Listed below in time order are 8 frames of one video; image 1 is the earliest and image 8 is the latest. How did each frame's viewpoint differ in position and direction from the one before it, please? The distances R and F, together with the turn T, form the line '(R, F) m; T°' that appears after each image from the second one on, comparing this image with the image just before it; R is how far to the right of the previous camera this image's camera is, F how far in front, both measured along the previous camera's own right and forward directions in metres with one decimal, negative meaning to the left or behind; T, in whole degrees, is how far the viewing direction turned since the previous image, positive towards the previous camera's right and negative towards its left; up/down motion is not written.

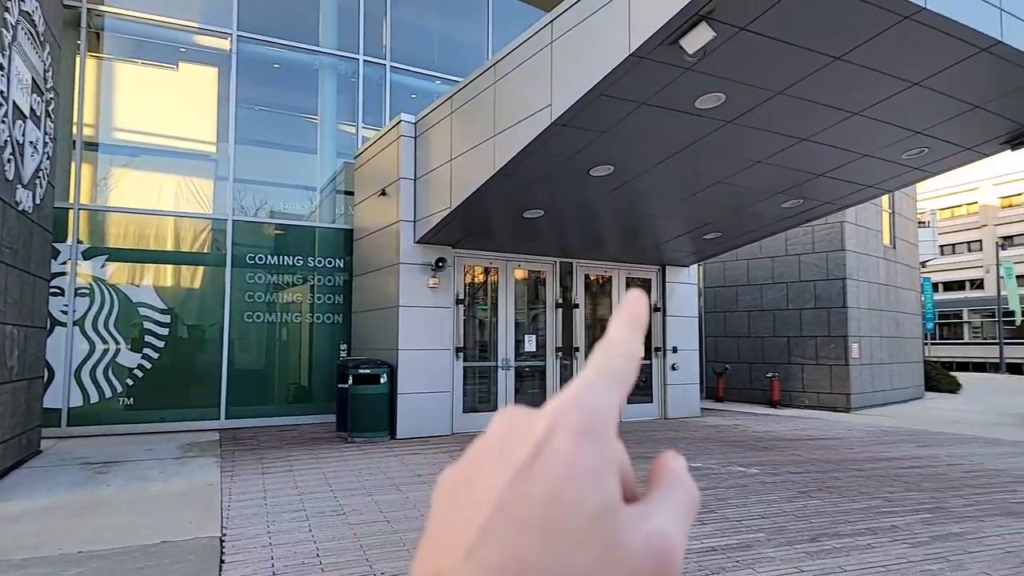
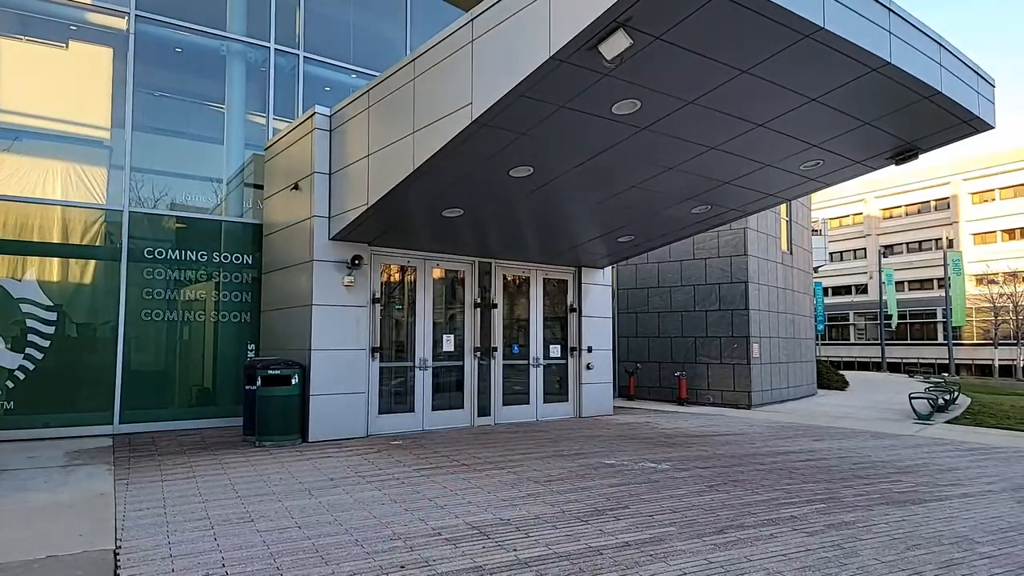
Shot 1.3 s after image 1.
(0.0, 0.0) m; +7°
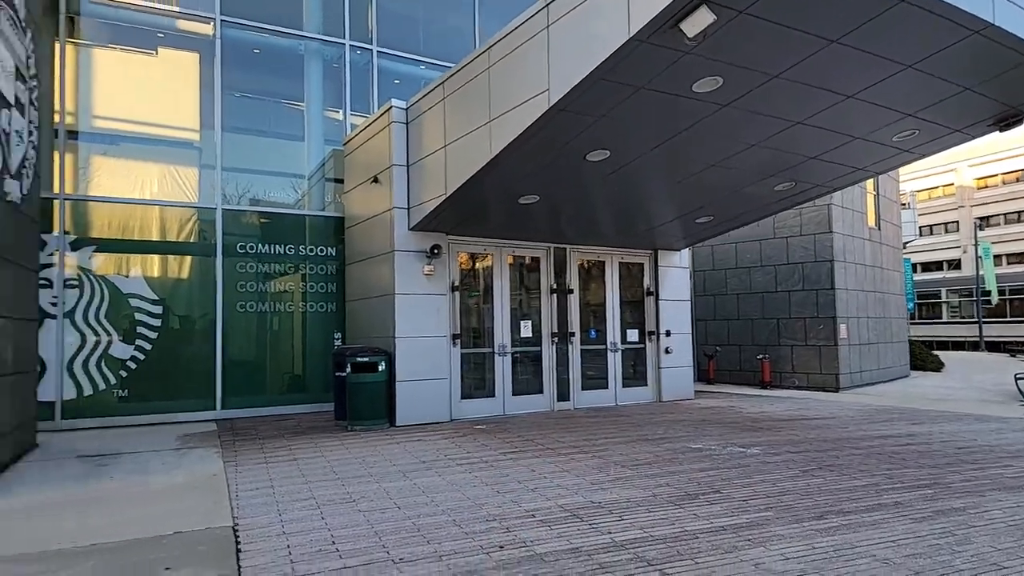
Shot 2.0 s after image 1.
(-0.2, -0.1) m; -6°
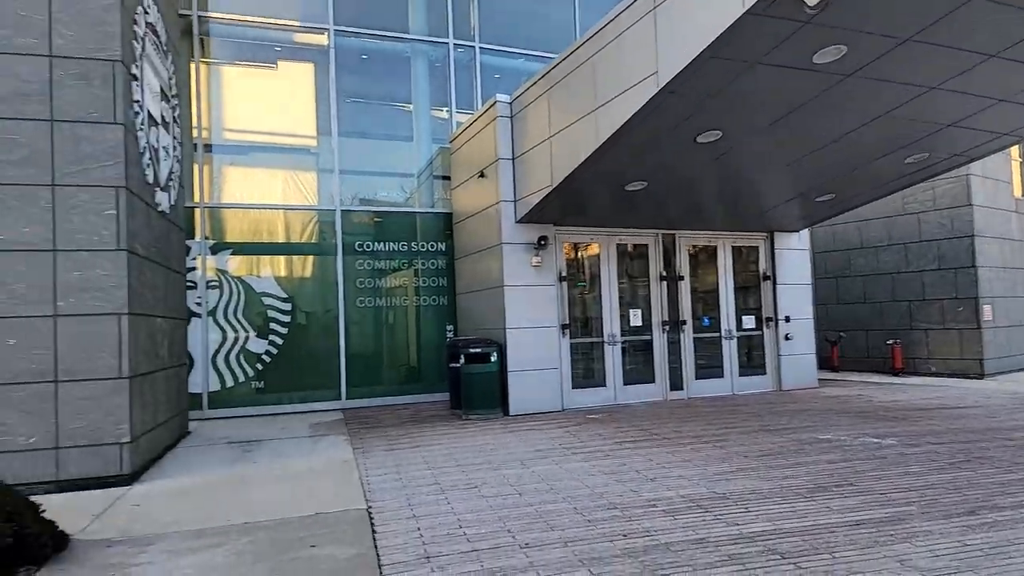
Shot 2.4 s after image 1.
(-0.1, 0.0) m; -9°
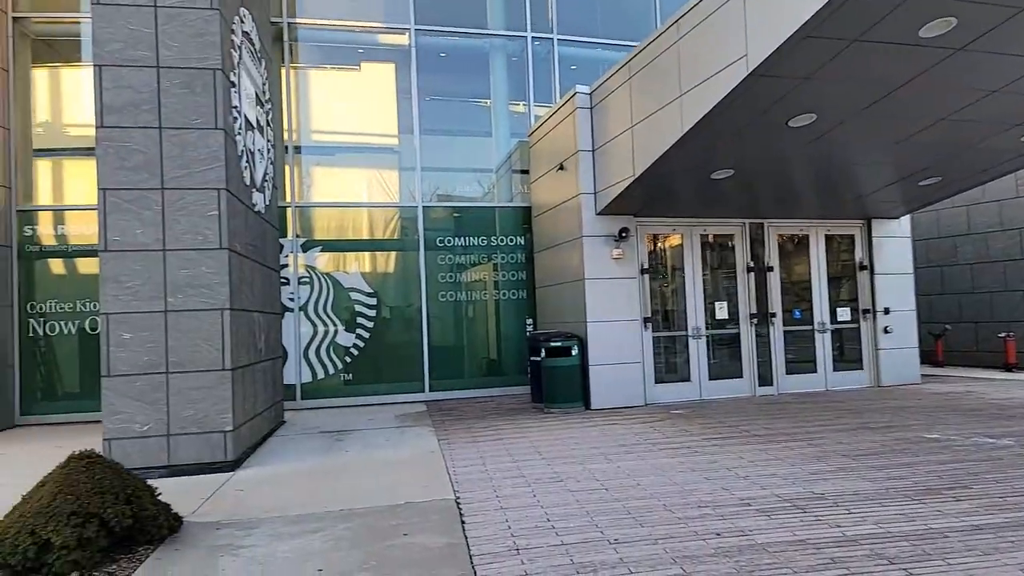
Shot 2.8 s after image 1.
(-0.1, 0.0) m; -7°
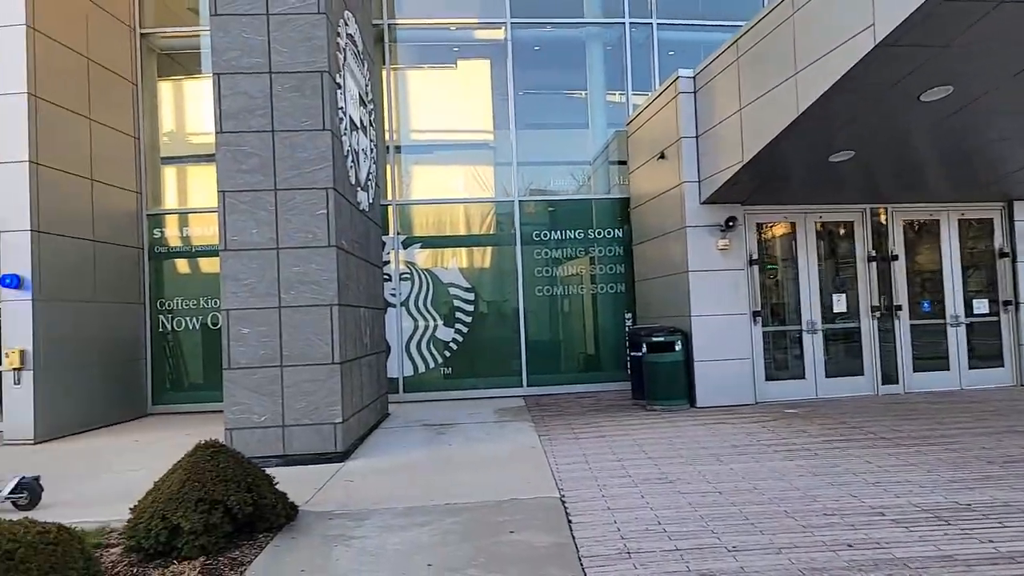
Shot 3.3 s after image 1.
(-0.1, +0.1) m; -8°
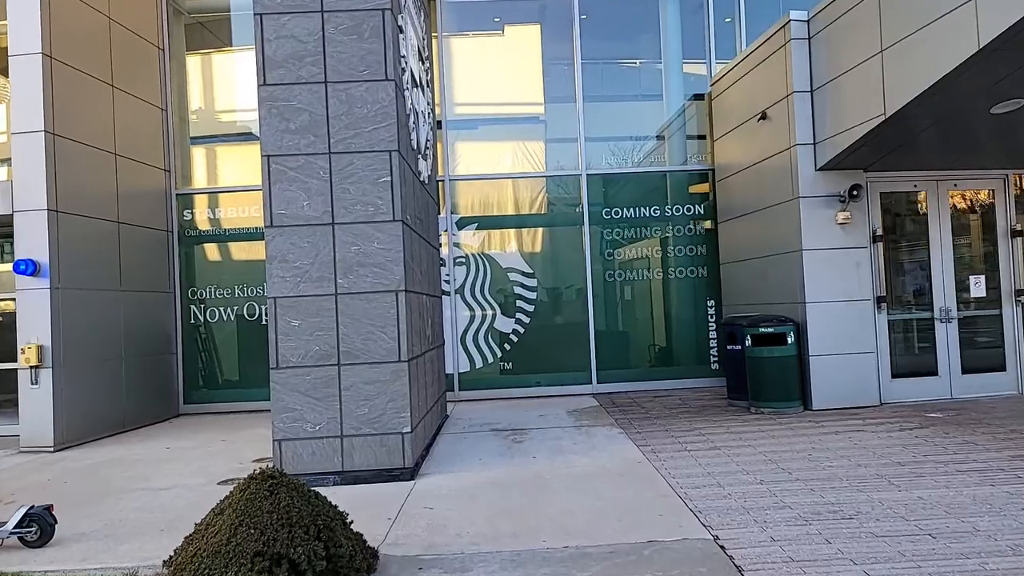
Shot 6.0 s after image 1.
(-0.7, +1.3) m; -2°
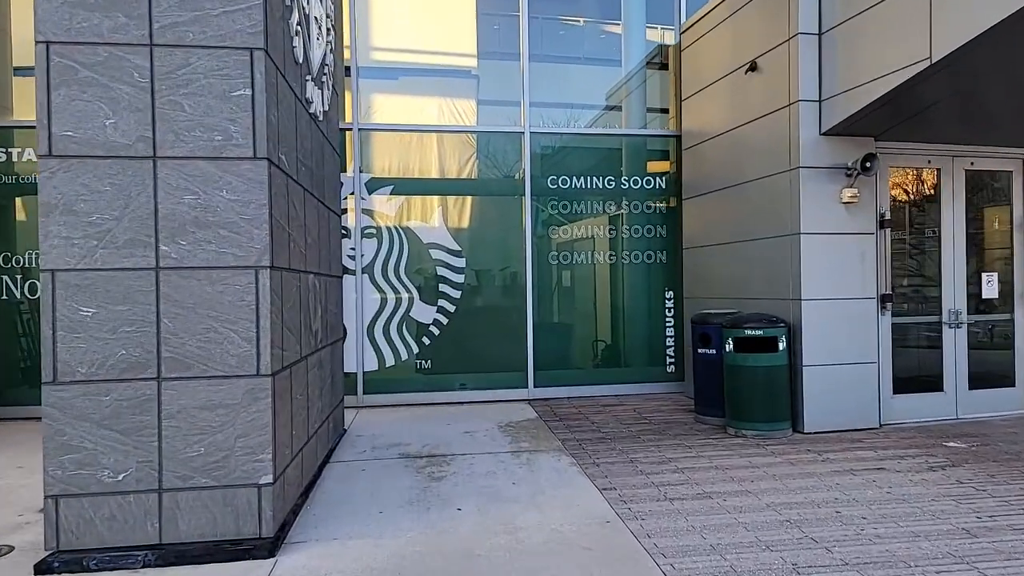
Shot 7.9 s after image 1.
(0.0, +1.9) m; +7°
